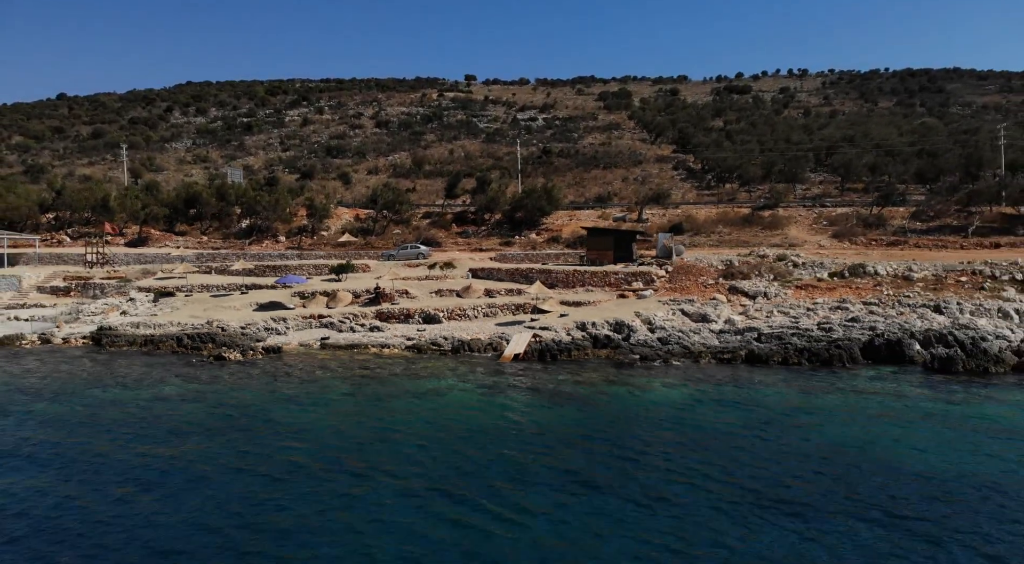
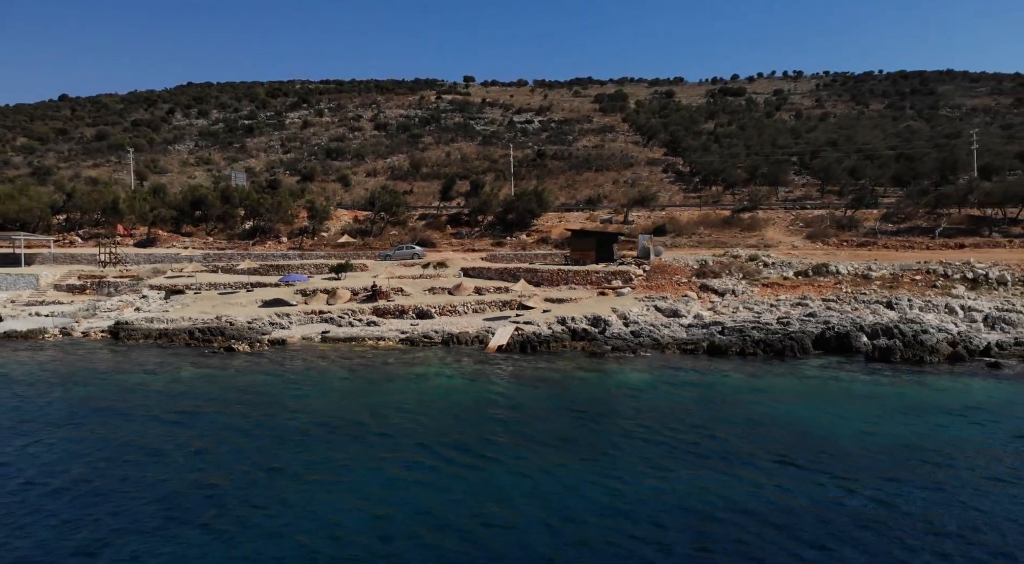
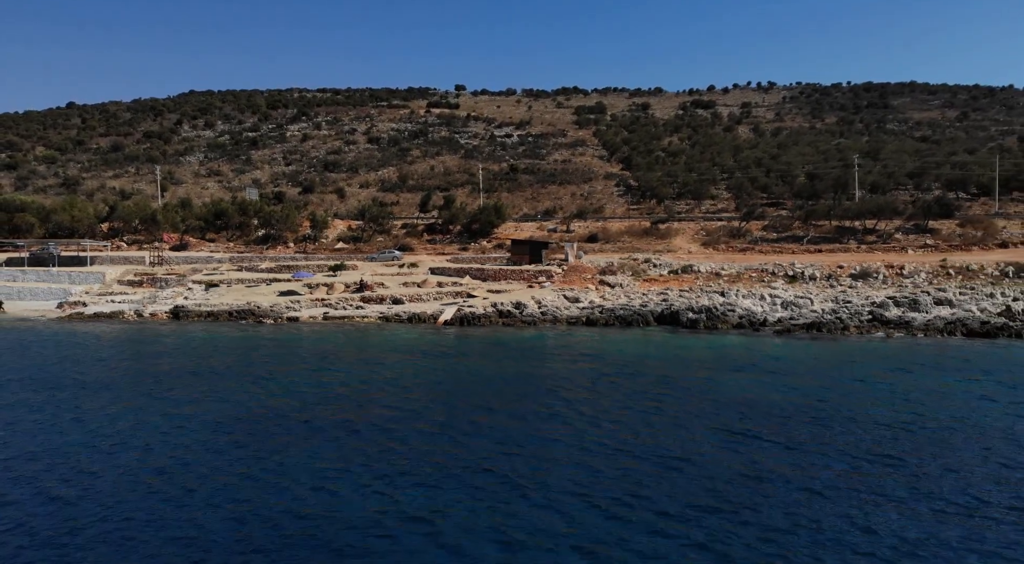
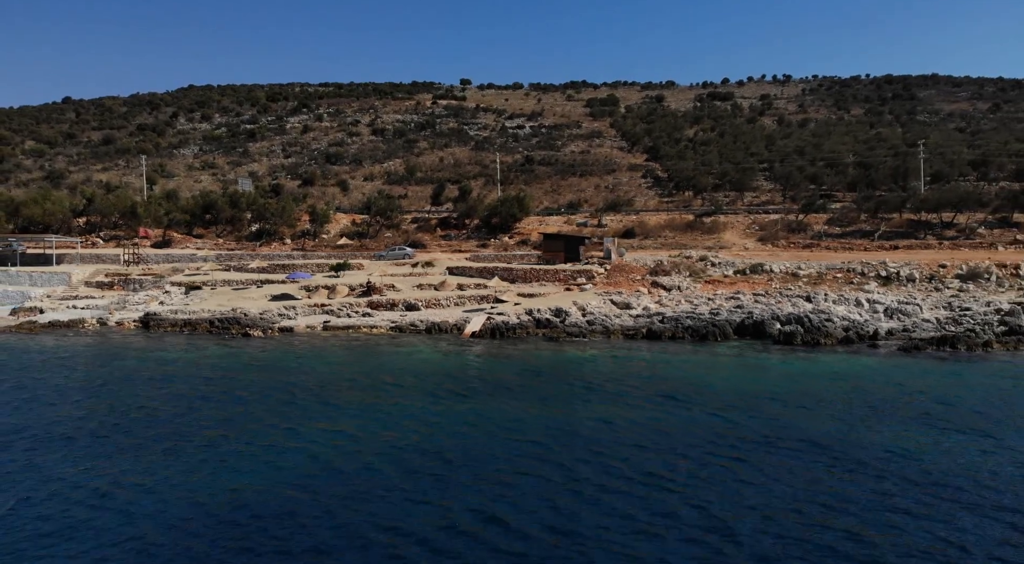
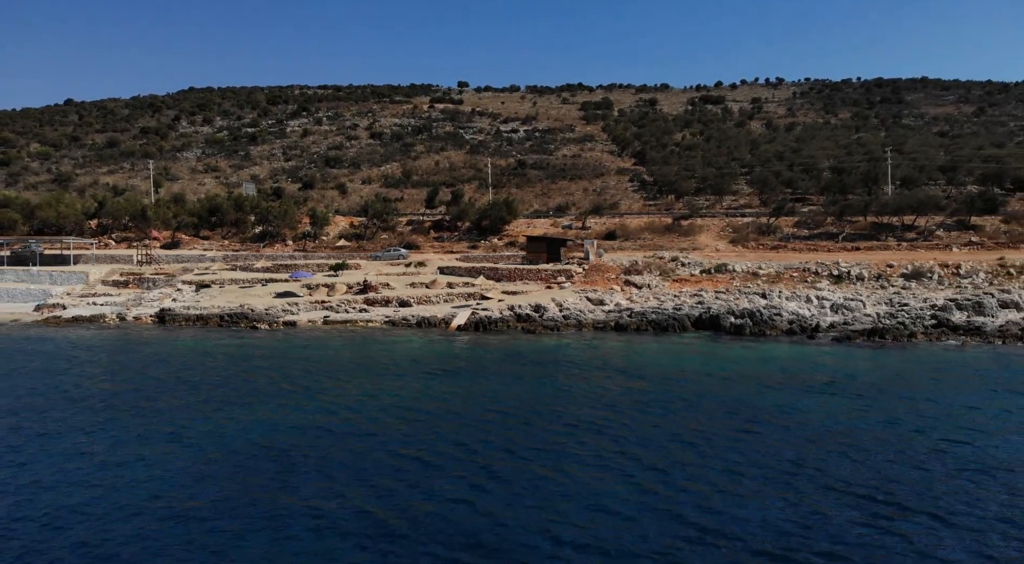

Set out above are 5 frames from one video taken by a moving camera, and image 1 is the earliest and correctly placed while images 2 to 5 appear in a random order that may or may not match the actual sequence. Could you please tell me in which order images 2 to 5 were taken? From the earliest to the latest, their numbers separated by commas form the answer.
2, 4, 5, 3
